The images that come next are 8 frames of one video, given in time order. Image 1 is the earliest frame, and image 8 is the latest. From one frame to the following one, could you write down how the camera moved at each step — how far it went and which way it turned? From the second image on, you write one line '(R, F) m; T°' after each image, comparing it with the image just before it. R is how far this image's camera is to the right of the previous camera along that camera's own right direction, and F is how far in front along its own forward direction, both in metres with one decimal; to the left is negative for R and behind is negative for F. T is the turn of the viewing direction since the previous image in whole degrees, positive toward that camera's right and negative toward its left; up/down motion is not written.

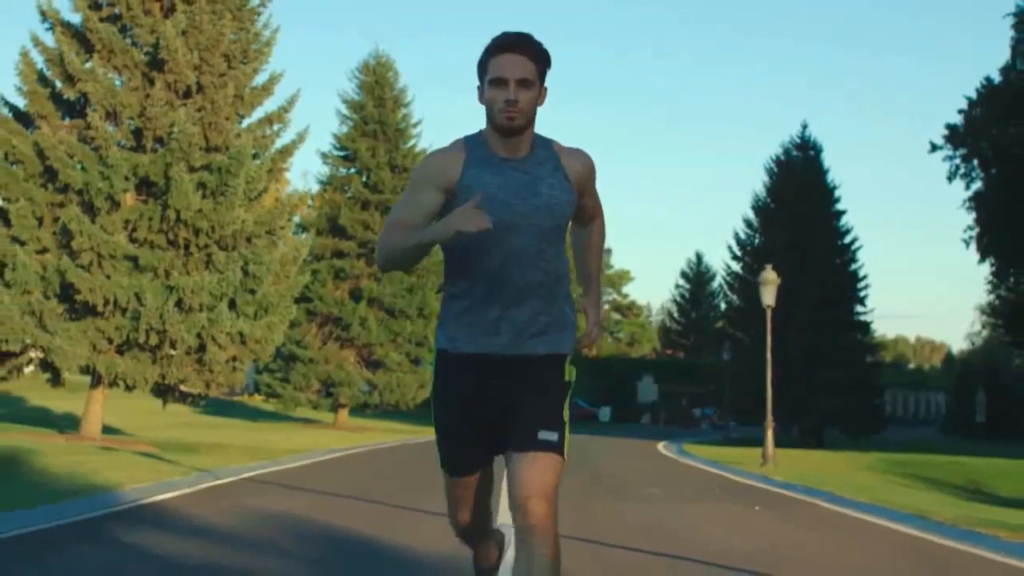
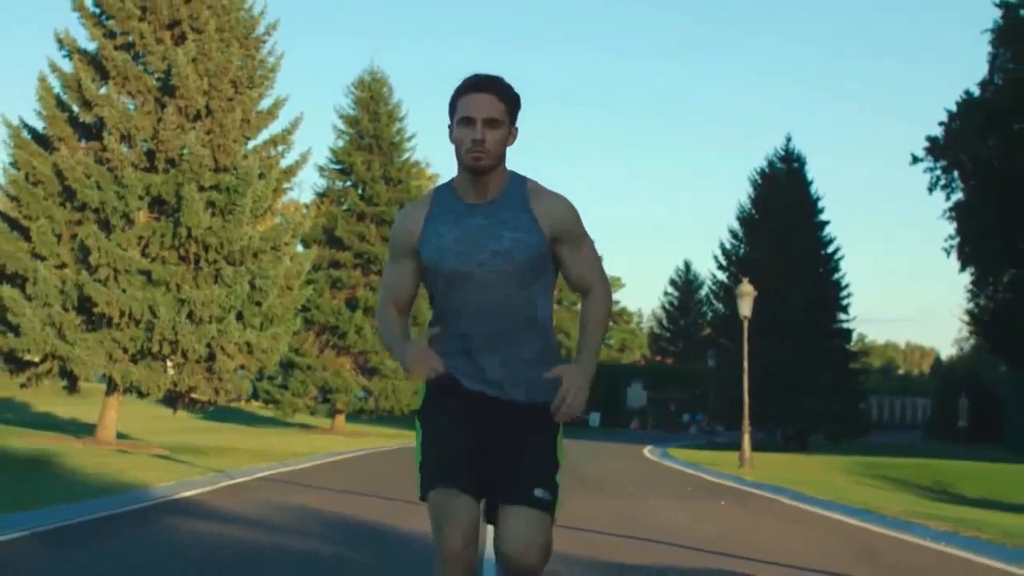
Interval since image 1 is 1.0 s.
(0.0, -1.7) m; 0°
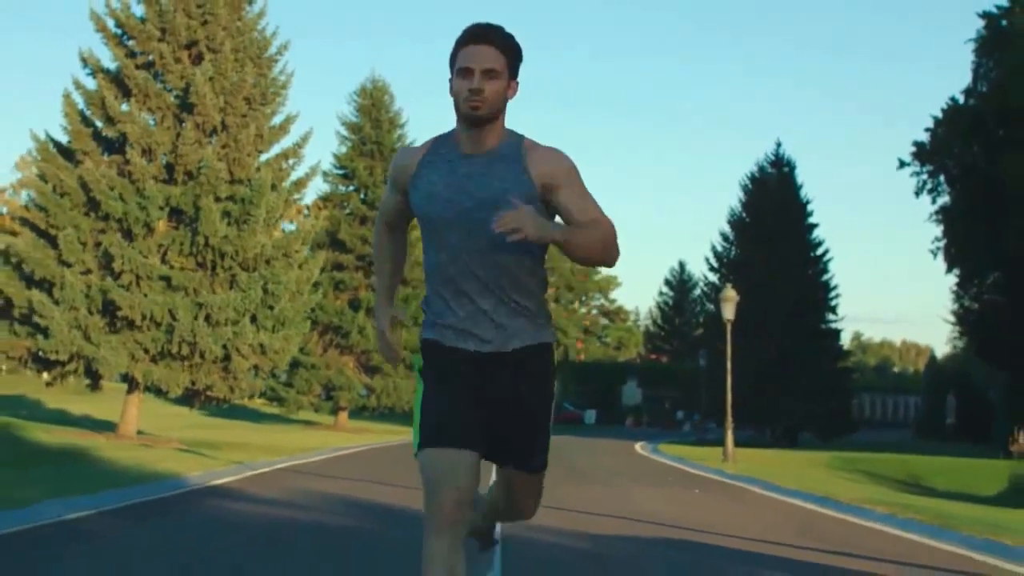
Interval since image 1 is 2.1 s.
(0.0, -1.9) m; 0°
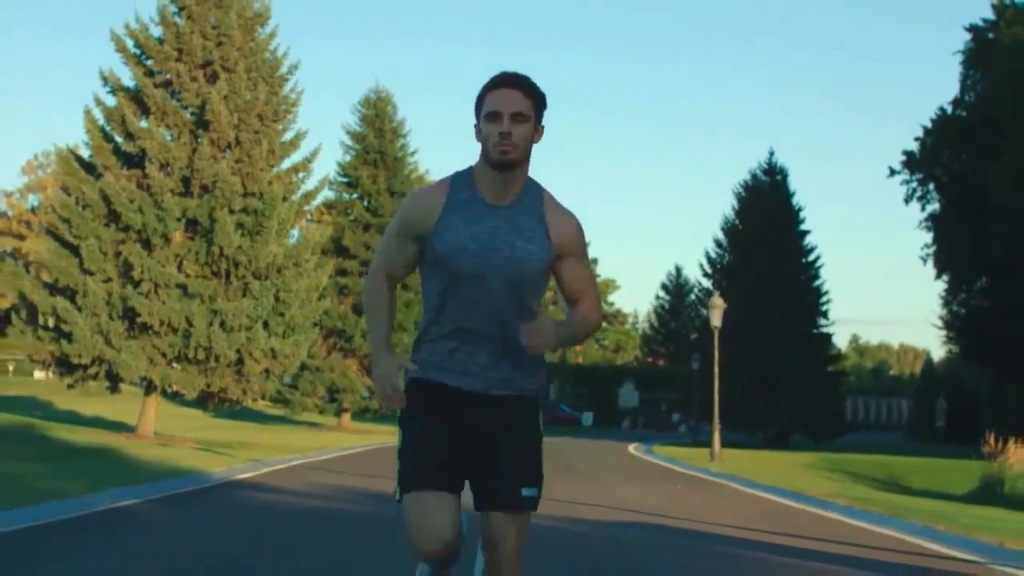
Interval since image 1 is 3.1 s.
(0.0, -1.7) m; 0°
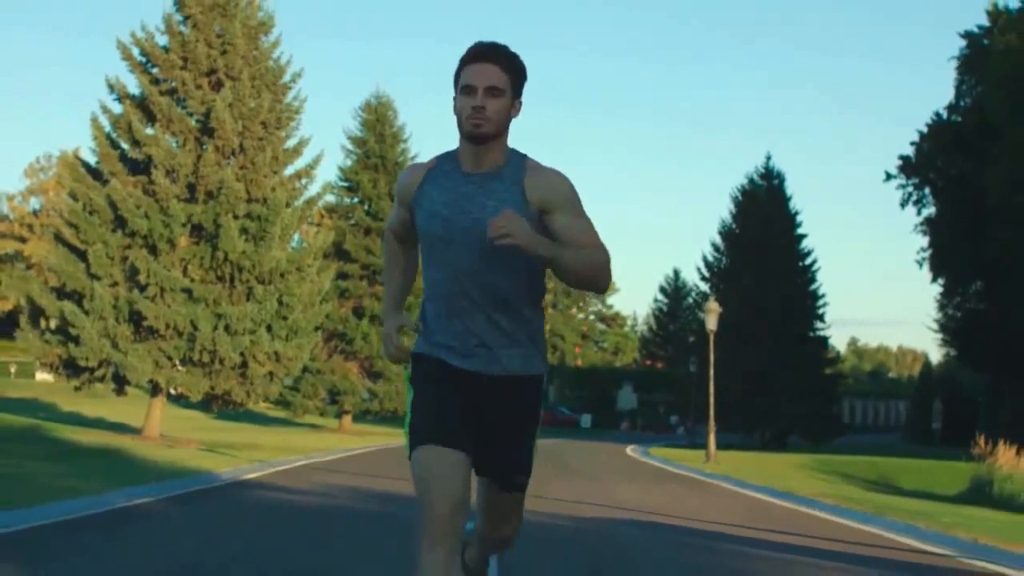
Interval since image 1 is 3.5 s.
(0.0, -0.6) m; 0°
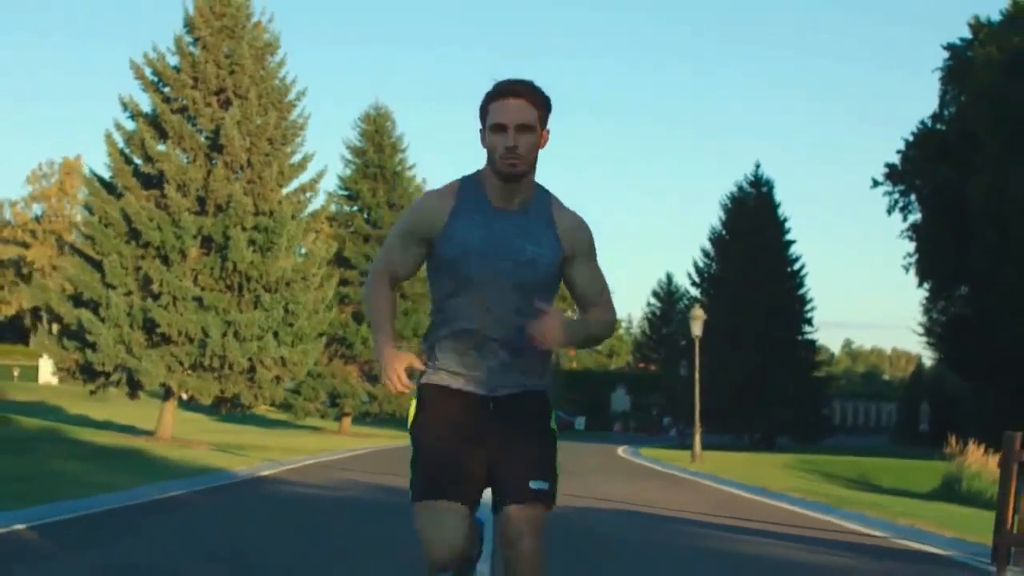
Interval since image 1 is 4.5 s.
(0.0, -1.7) m; 0°
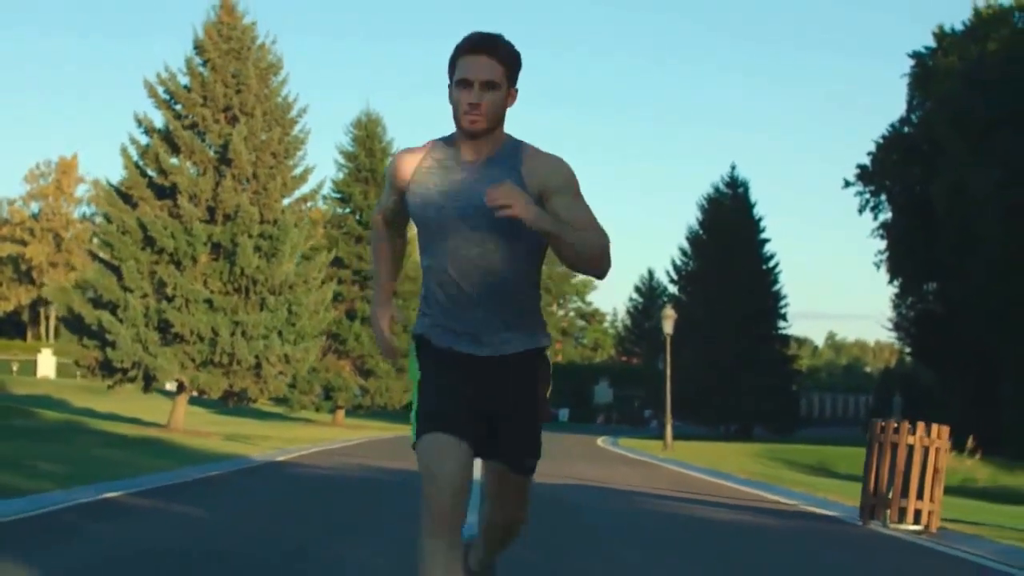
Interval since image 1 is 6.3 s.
(0.0, -3.0) m; +1°
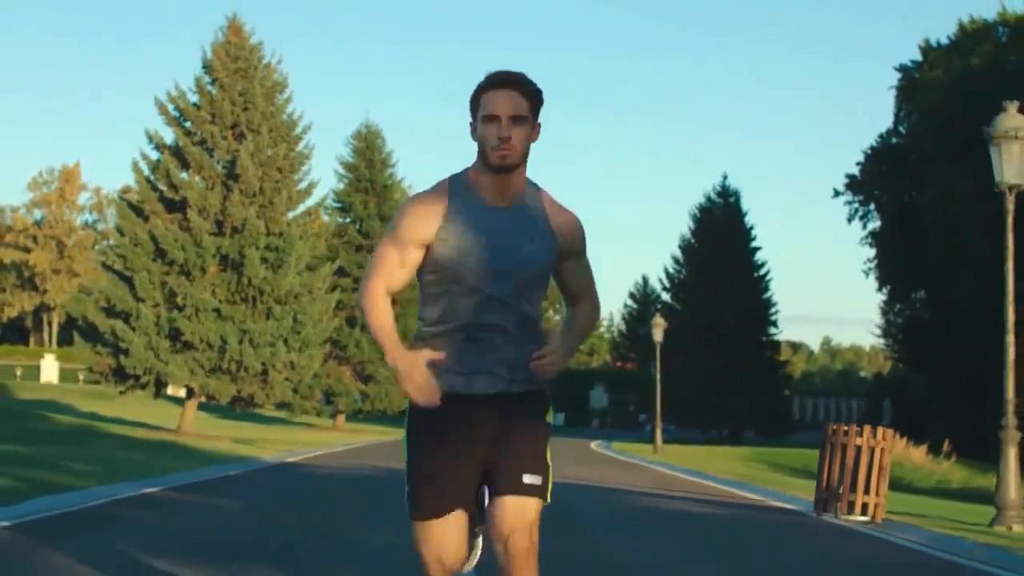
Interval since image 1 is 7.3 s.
(0.0, -1.6) m; 0°
